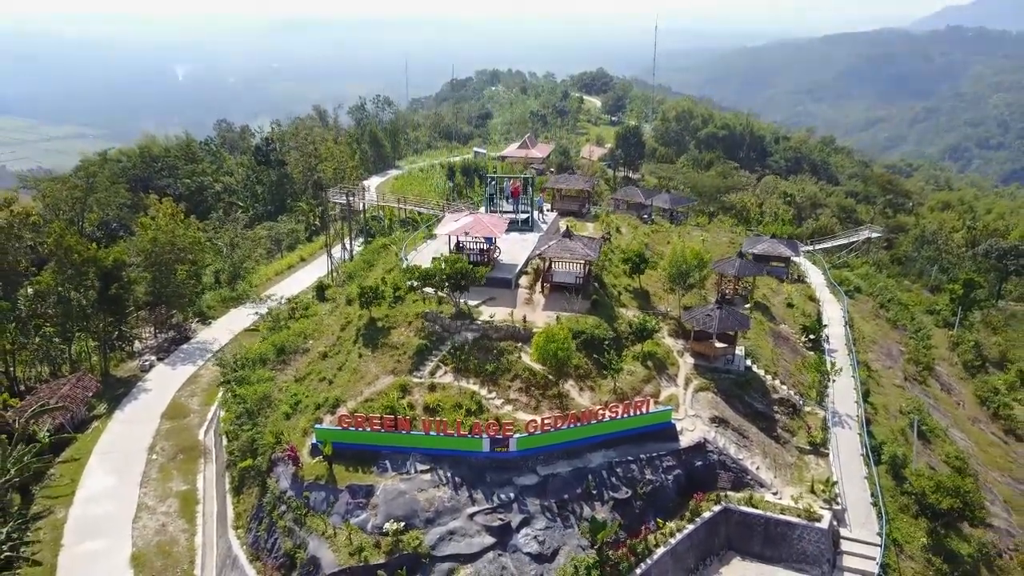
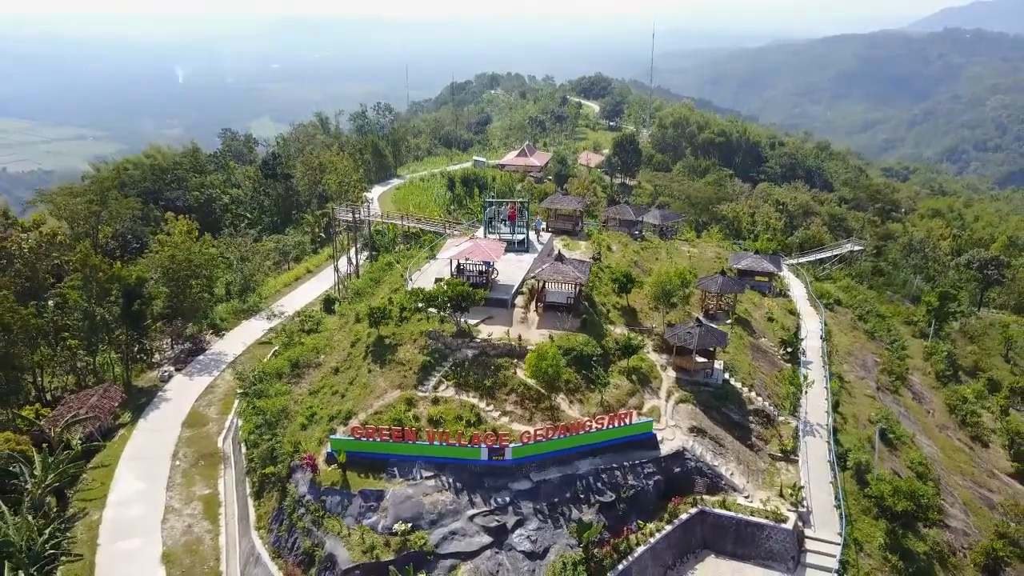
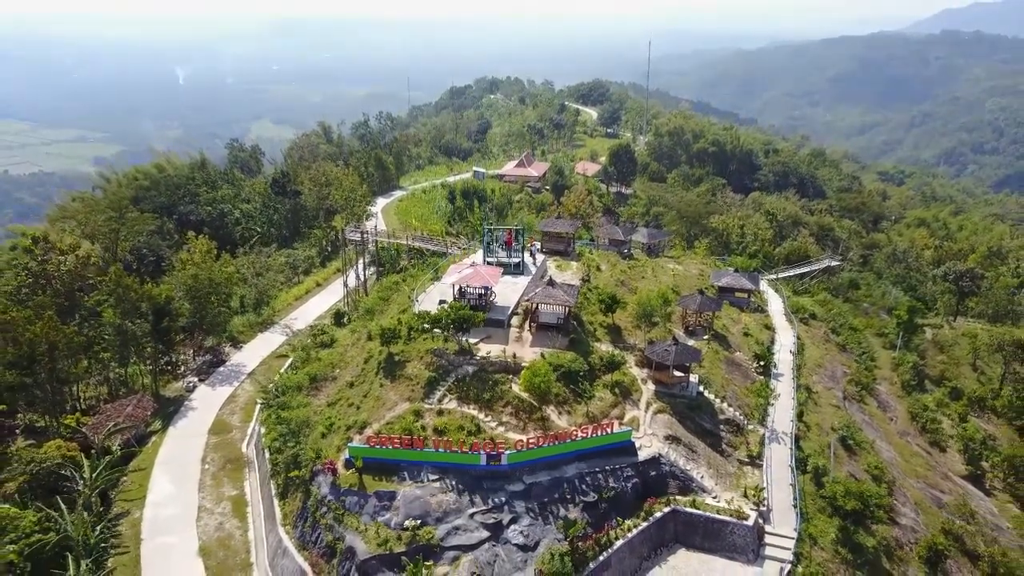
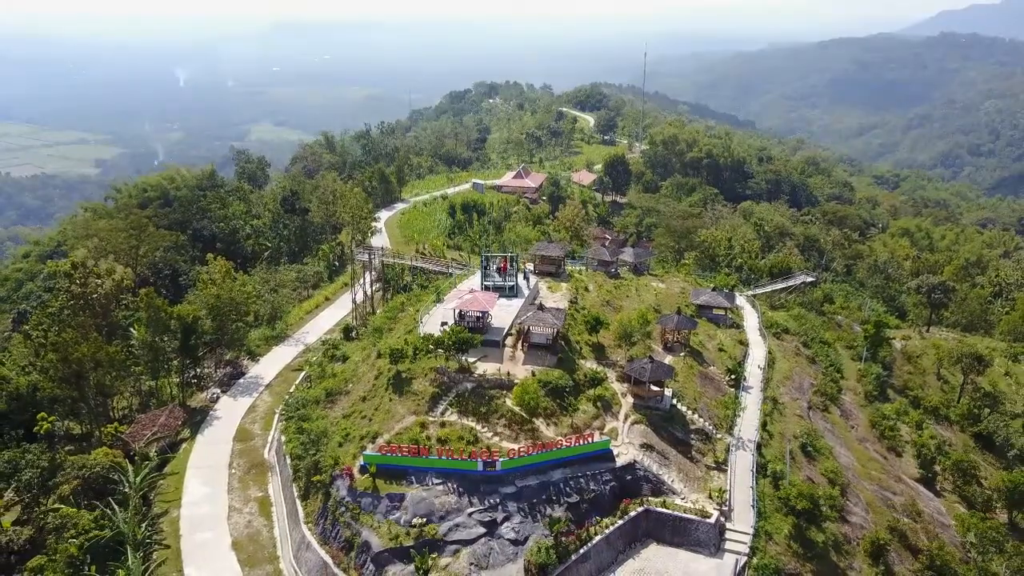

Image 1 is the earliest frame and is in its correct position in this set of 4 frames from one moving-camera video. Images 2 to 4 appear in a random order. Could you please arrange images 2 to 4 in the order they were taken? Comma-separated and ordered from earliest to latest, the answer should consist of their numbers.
2, 3, 4
